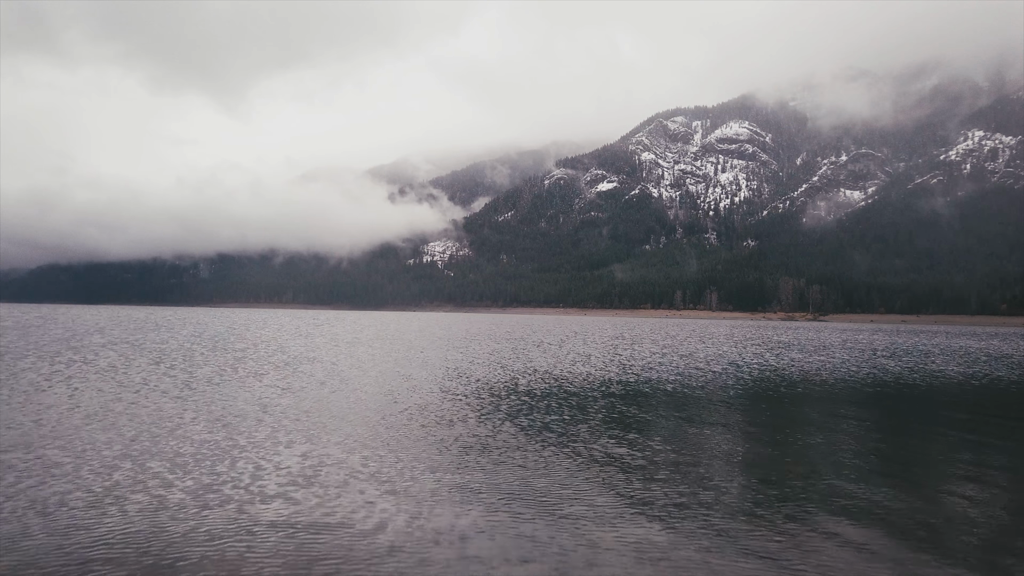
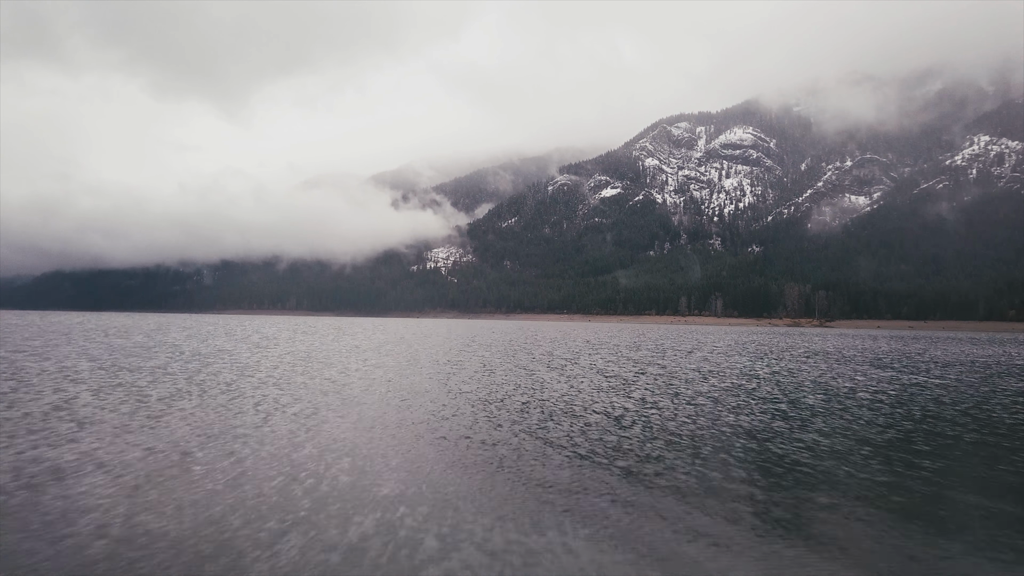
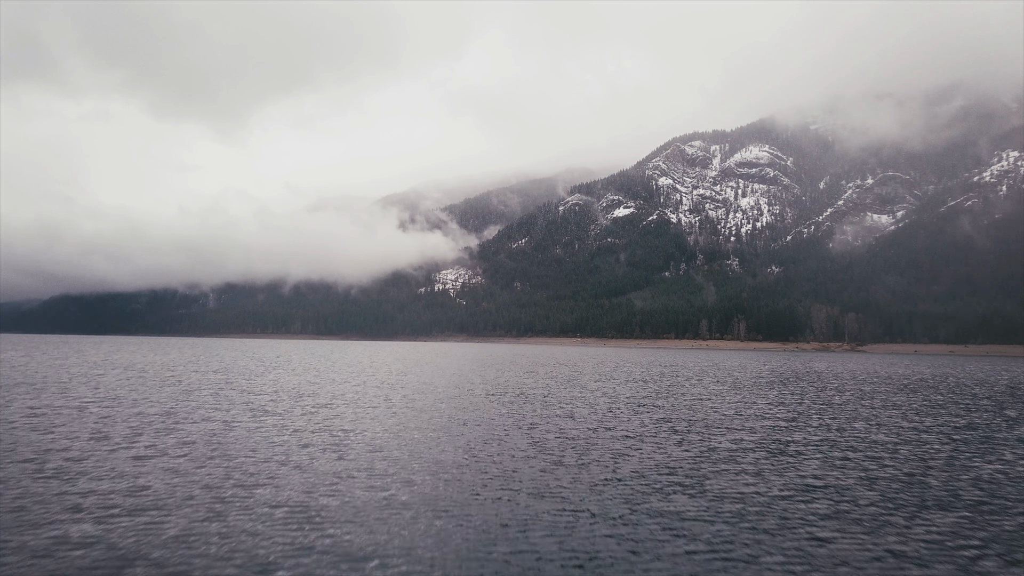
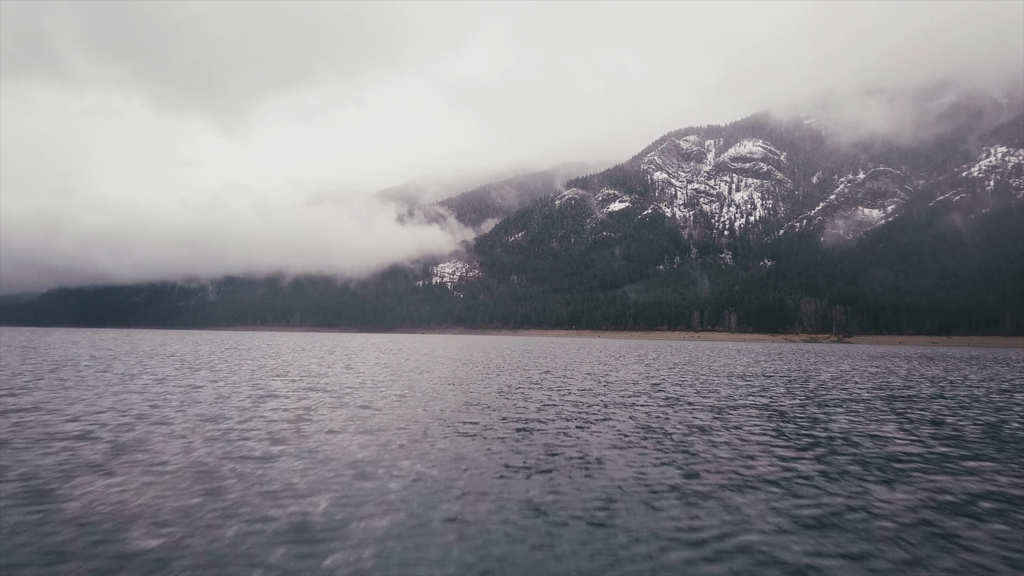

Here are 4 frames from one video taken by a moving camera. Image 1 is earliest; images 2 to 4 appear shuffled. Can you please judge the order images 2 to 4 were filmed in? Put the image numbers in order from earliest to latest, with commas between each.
2, 4, 3
